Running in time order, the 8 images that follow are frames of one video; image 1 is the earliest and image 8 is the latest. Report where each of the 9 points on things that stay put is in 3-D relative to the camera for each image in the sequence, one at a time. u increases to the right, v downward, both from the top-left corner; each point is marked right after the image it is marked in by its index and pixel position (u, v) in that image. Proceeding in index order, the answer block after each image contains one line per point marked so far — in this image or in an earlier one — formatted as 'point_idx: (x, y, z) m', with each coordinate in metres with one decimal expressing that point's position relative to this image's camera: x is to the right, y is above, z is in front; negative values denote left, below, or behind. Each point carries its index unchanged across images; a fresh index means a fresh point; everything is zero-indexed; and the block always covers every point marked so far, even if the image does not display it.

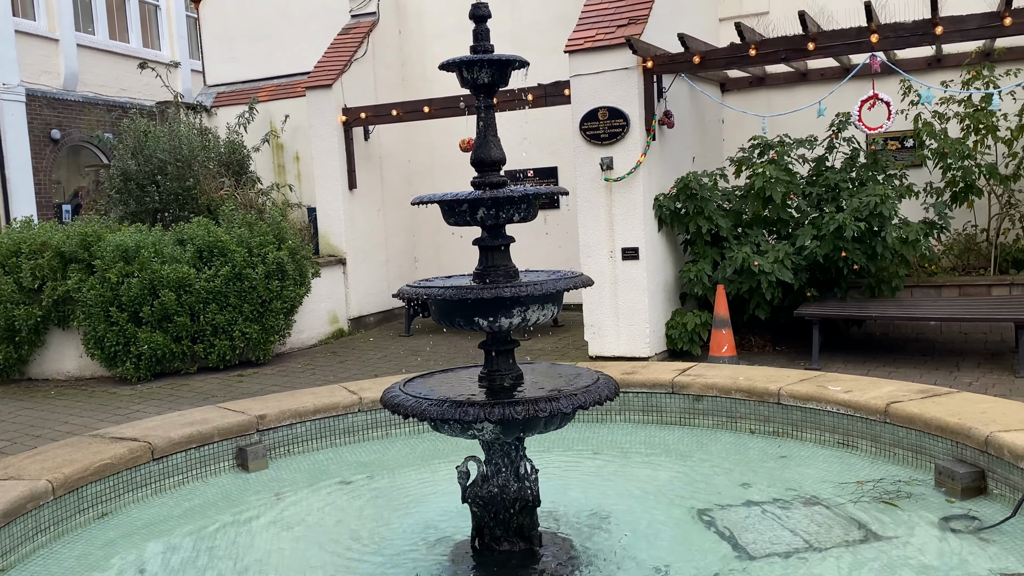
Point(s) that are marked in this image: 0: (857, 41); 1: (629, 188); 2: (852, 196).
0: (+2.4, +1.7, +6.6) m
1: (+0.9, +0.8, +7.3) m
2: (+2.6, +0.7, +7.3) m
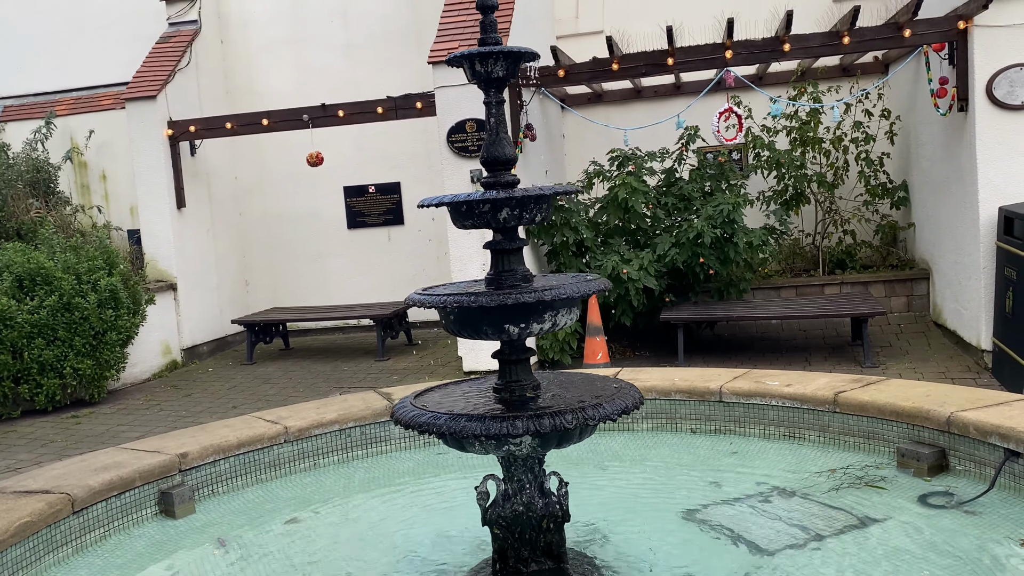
0: (+1.4, +1.7, +6.9) m
1: (-0.1, +0.7, +7.2) m
2: (+1.6, +0.7, +7.6) m
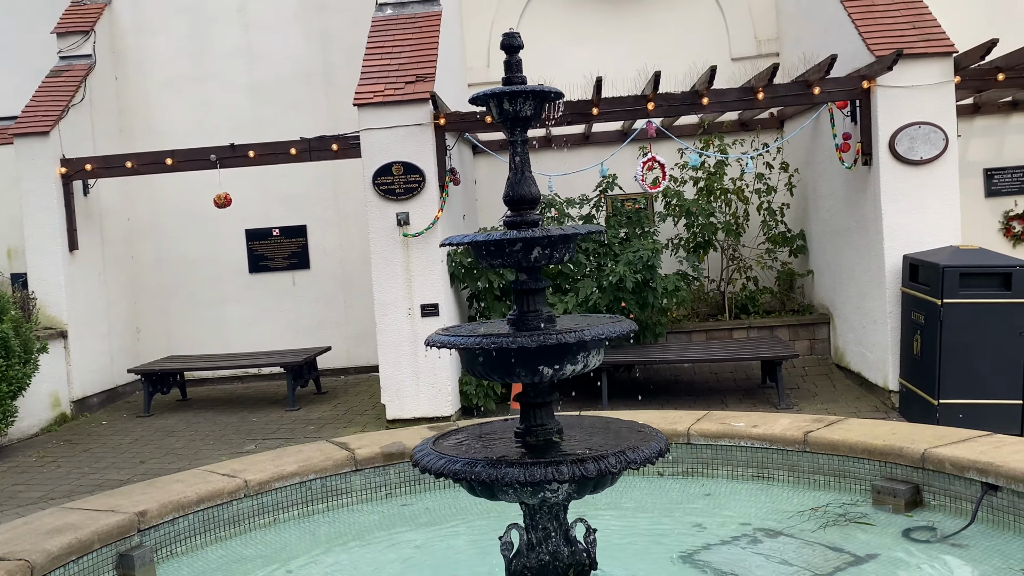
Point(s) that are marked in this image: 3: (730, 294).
0: (+0.9, +1.4, +7.1) m
1: (-0.7, +0.3, +7.1) m
2: (+0.9, +0.3, +7.8) m
3: (+2.1, 0.0, +9.0) m
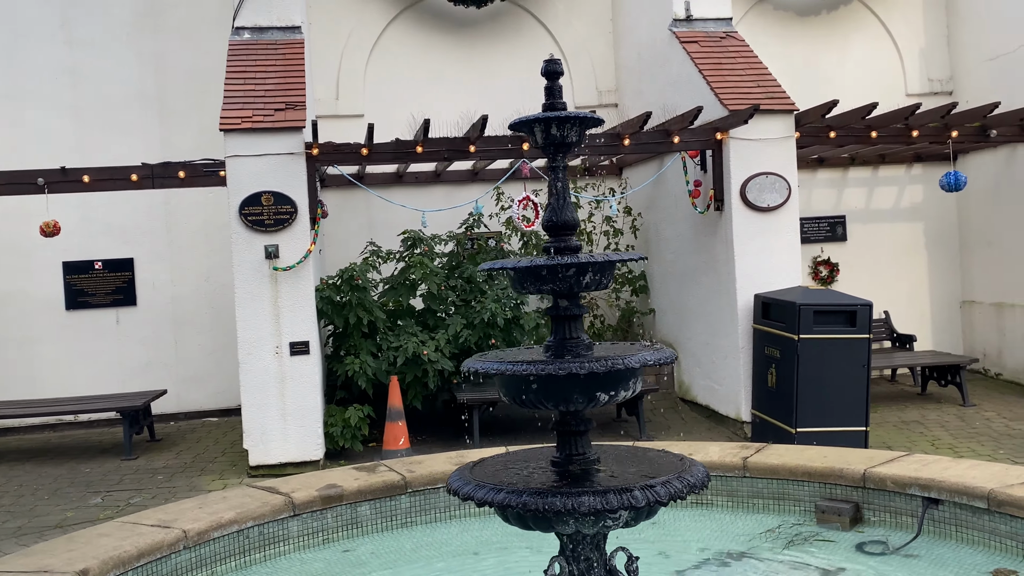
0: (0.0, +1.1, +7.2) m
1: (-1.6, +0.1, +6.8) m
2: (-0.1, 0.0, +7.8) m
3: (+0.7, -0.4, +9.2) m
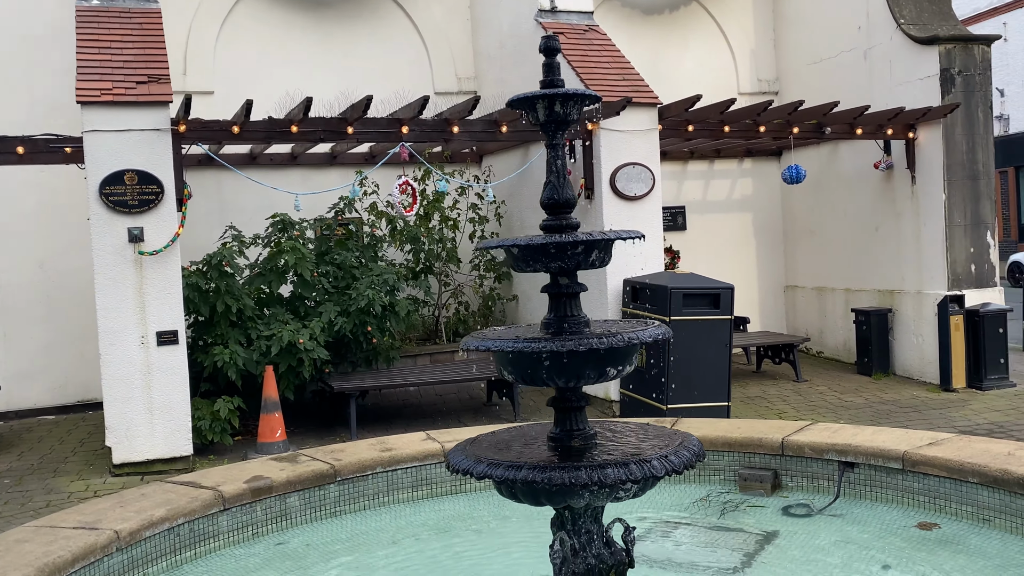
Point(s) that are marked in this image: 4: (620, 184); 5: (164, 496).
0: (-0.9, +1.2, +7.1) m
1: (-2.4, +0.2, +6.4) m
2: (-1.2, +0.1, +7.7) m
3: (-0.7, -0.3, +9.2) m
4: (+0.9, +0.8, +7.6) m
5: (-1.4, -0.8, +3.7) m
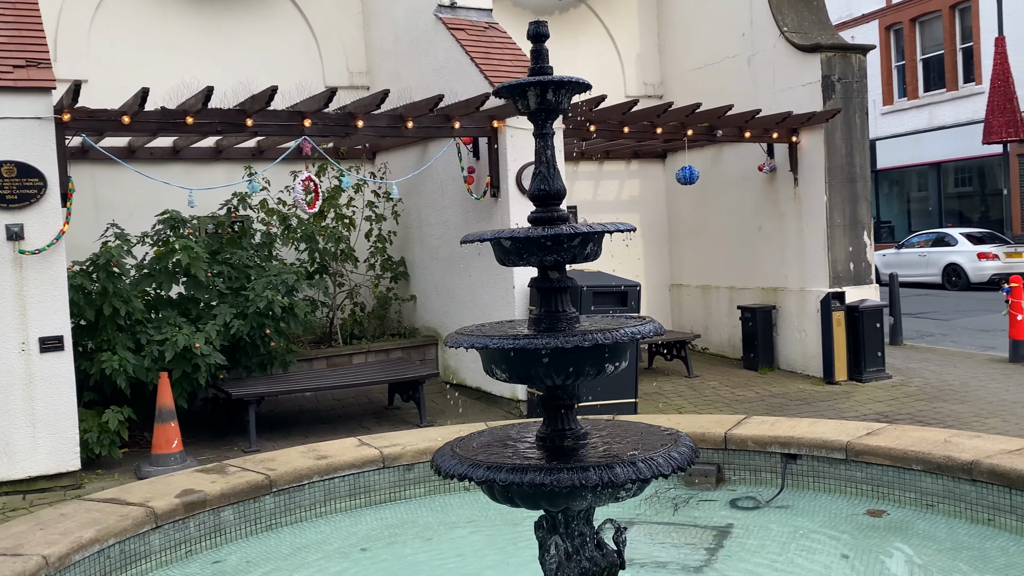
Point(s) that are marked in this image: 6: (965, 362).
0: (-1.6, +1.2, +6.8) m
1: (-2.9, +0.2, +5.9) m
2: (-1.9, +0.1, +7.3) m
3: (-1.6, -0.3, +8.9) m
4: (+0.1, +0.8, +7.6) m
5: (-1.5, -0.8, +3.4) m
6: (+4.8, -0.8, +10.0) m
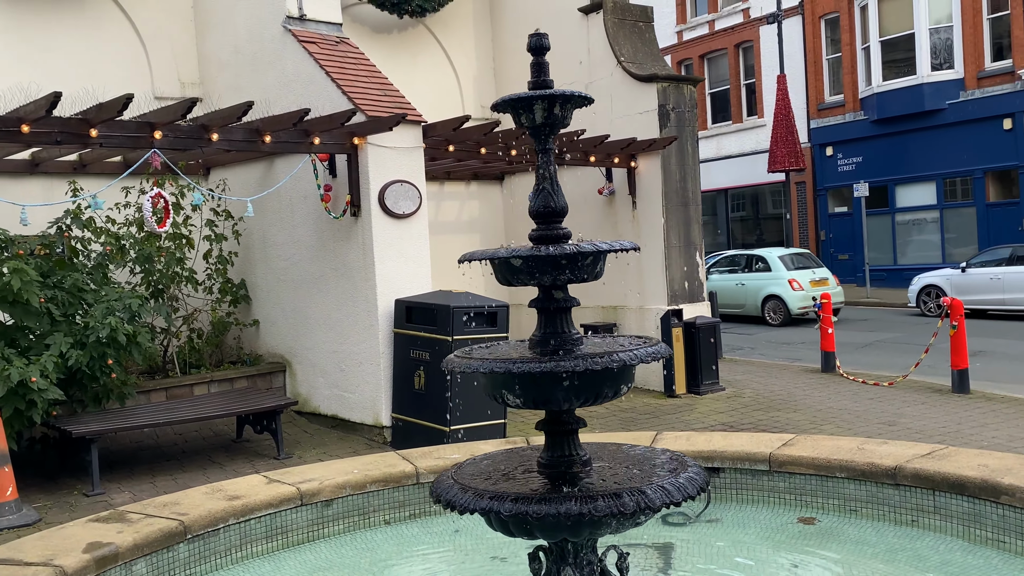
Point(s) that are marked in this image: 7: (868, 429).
0: (-2.5, +1.0, +6.2) m
1: (-3.5, 0.0, +5.1) m
2: (-2.9, -0.1, +6.7) m
3: (-3.0, -0.5, +8.3) m
4: (-1.0, +0.7, +7.4) m
5: (-1.6, -0.9, +2.9) m
6: (+3.1, -1.0, +10.7) m
7: (+2.9, -1.1, +7.6) m
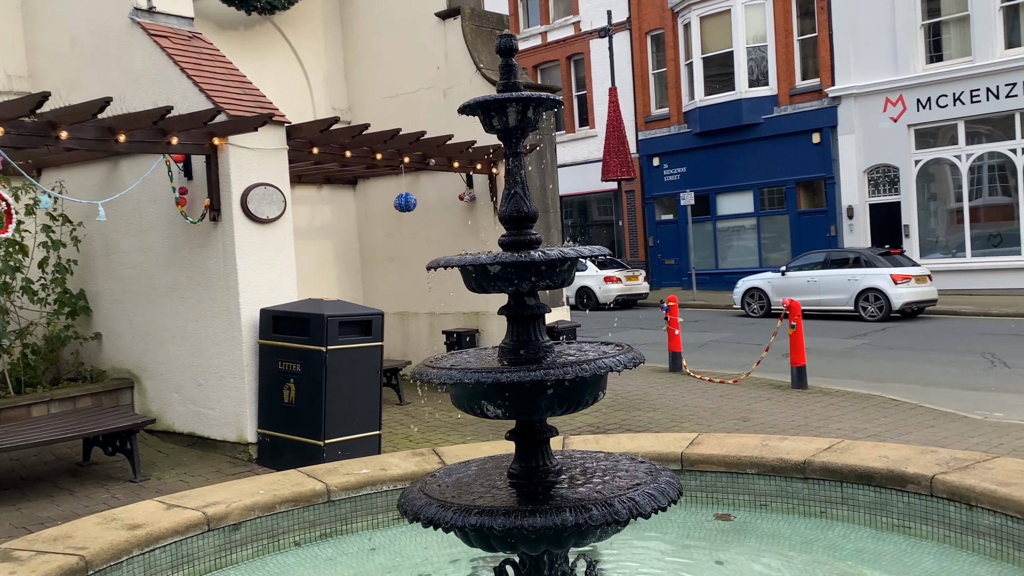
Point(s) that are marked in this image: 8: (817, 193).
0: (-3.2, +0.9, +5.6) m
1: (-4.0, -0.1, +4.3) m
2: (-3.7, -0.1, +6.0) m
3: (-4.0, -0.6, +7.6) m
4: (-1.9, +0.6, +7.0) m
5: (-1.7, -0.9, +2.5) m
6: (+1.4, -1.0, +11.1) m
7: (+1.8, -1.2, +8.0) m
8: (+6.3, +2.0, +19.5) m
